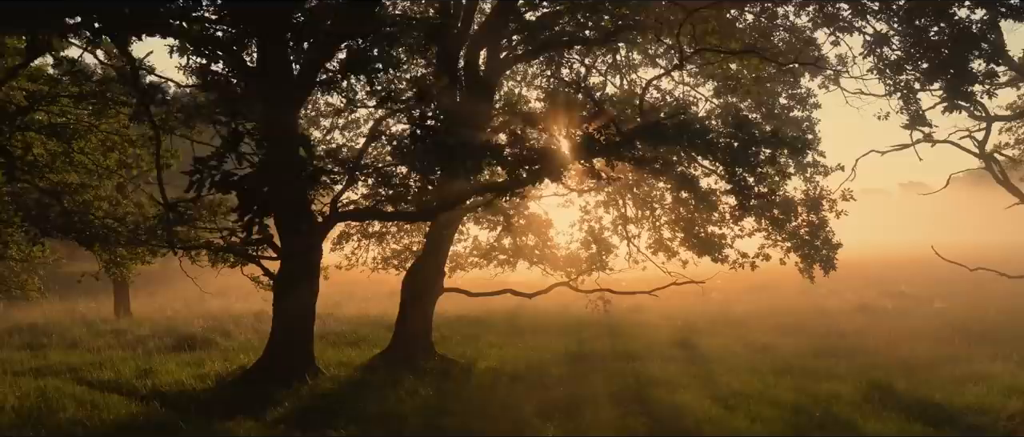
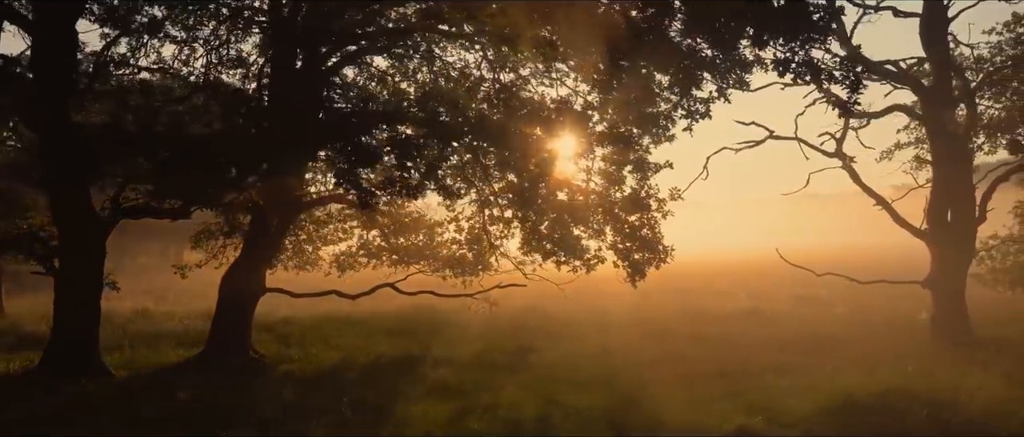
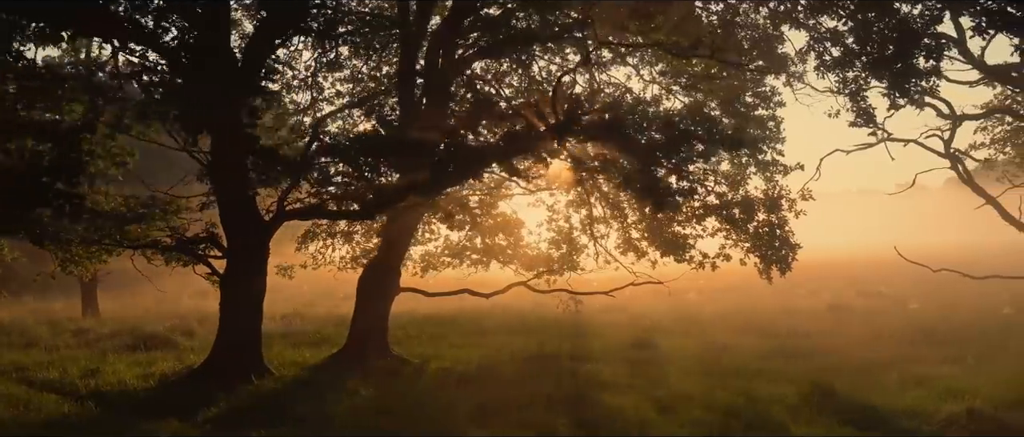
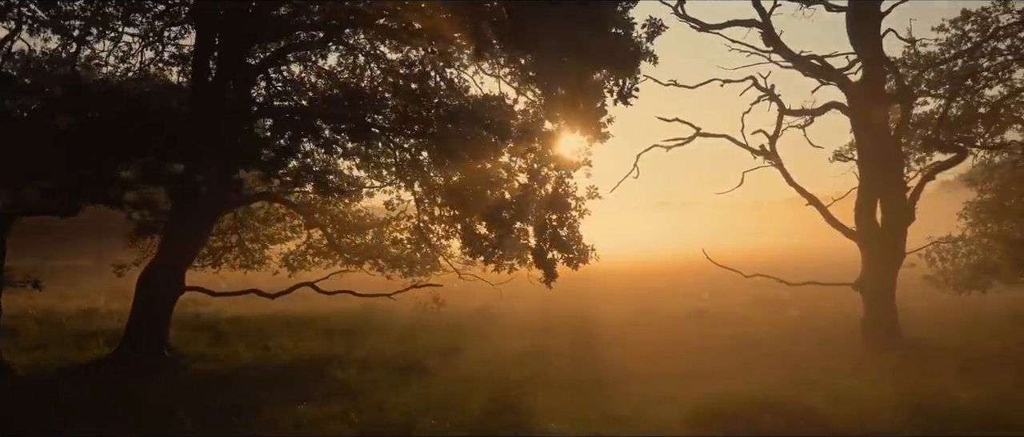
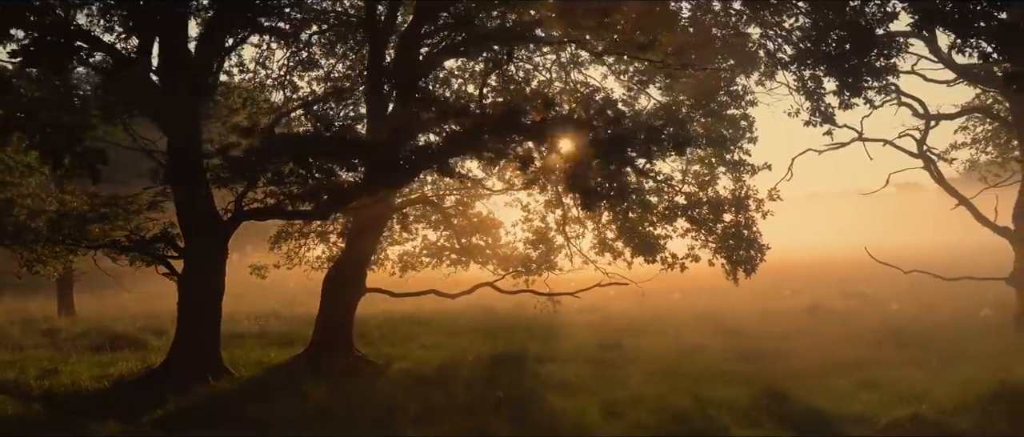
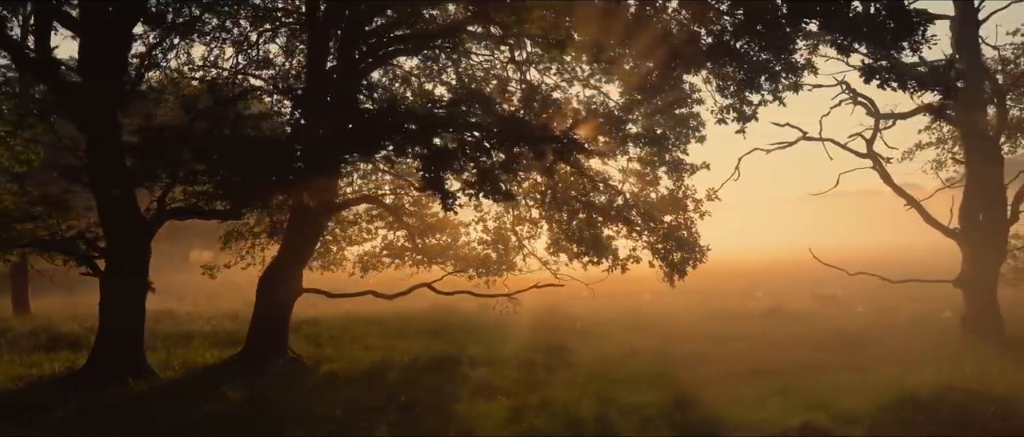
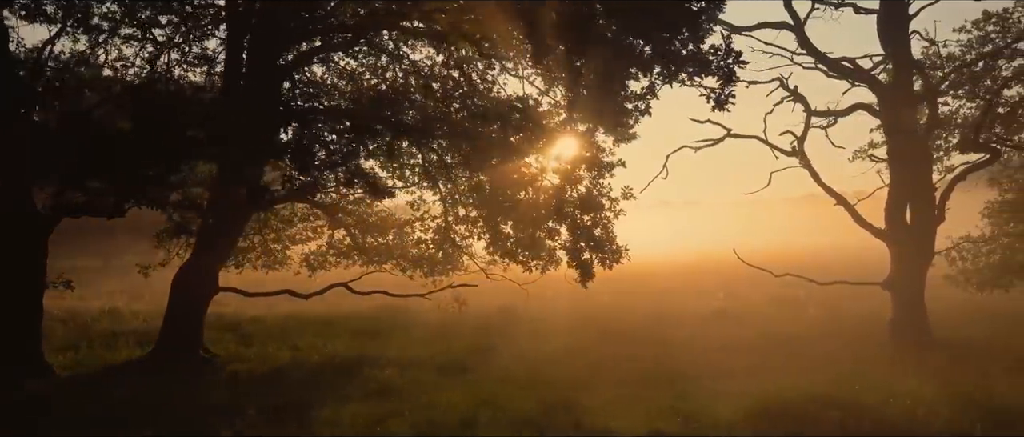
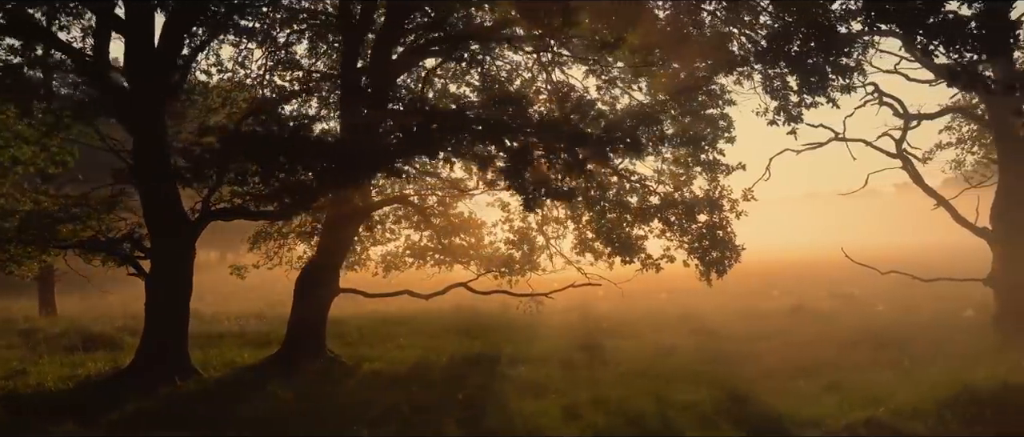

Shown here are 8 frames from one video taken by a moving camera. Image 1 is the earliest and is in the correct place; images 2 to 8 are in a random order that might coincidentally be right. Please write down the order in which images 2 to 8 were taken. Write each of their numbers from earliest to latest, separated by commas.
3, 5, 8, 6, 2, 7, 4
